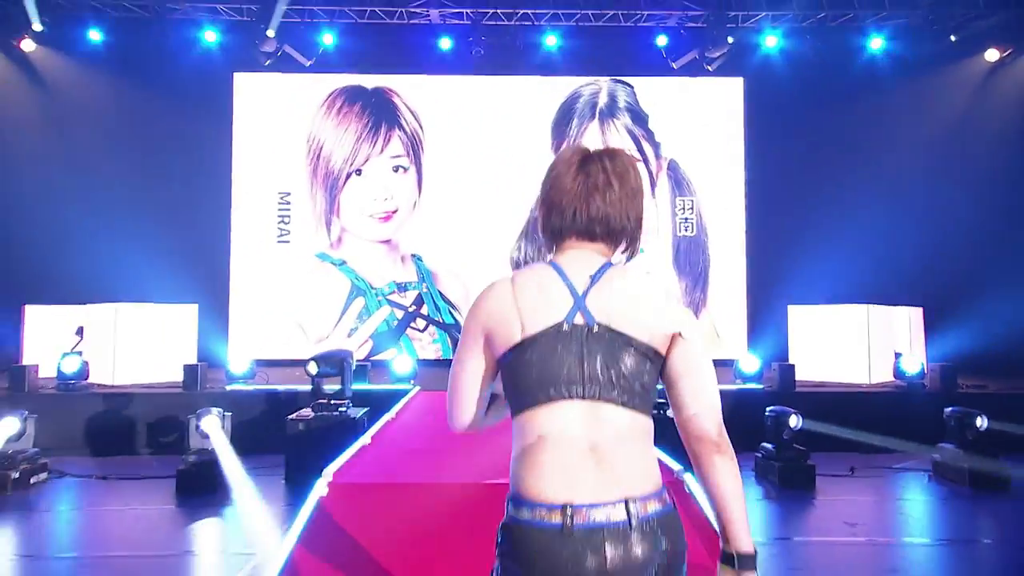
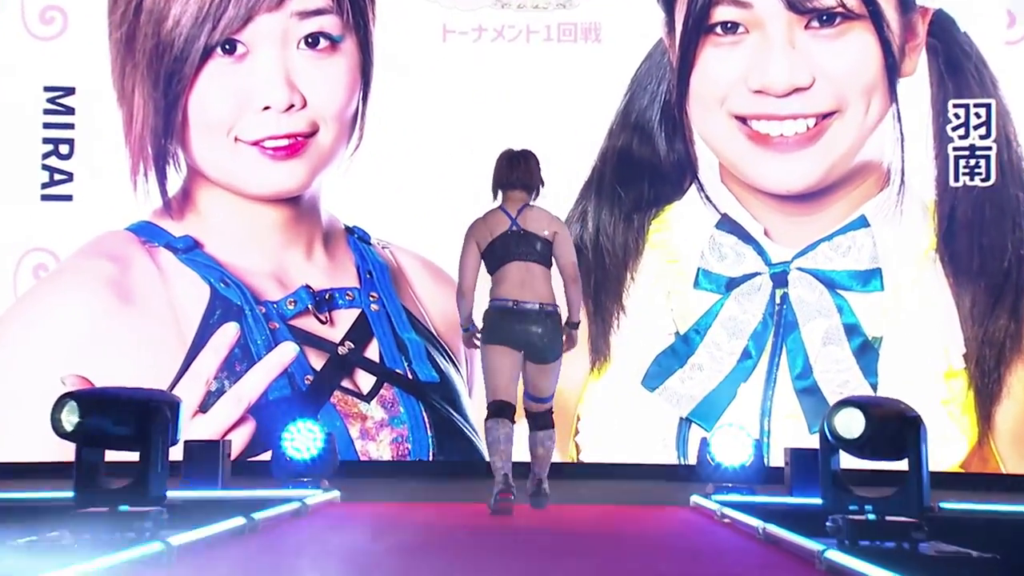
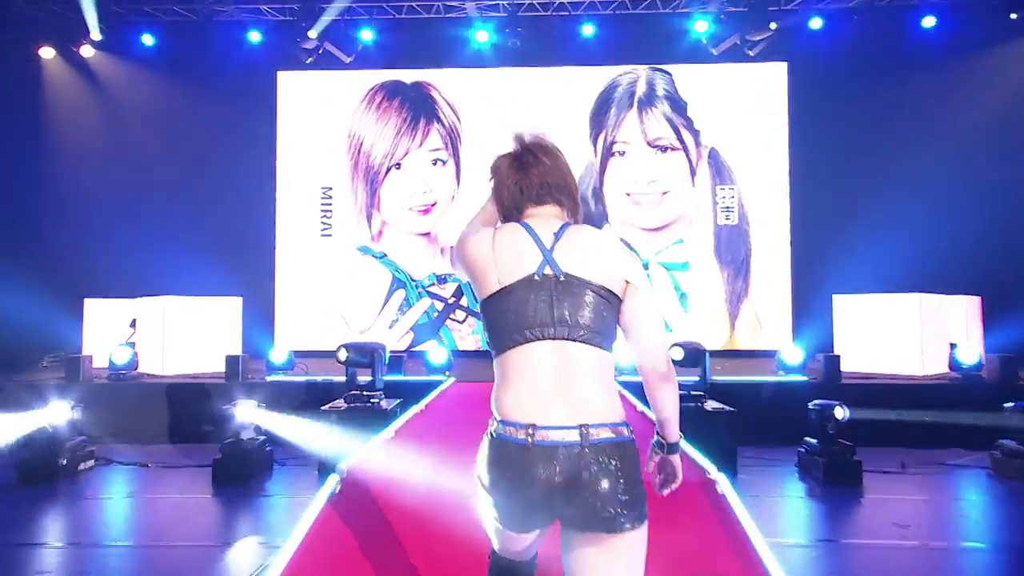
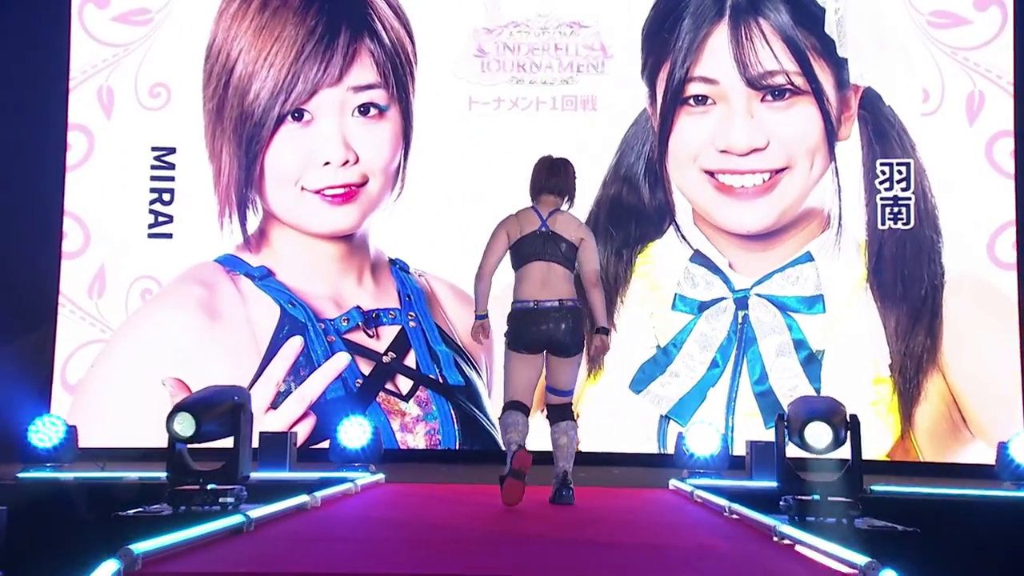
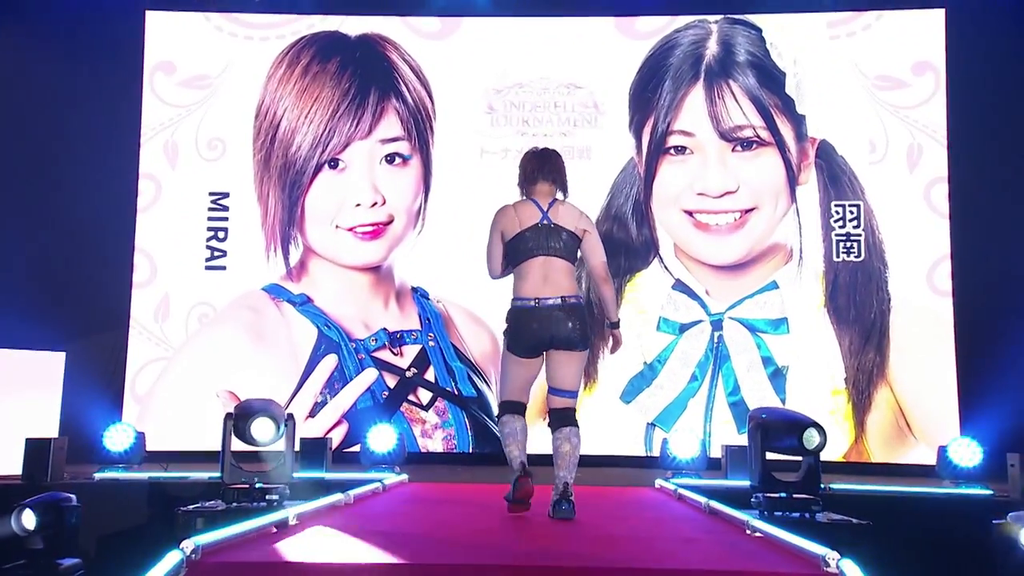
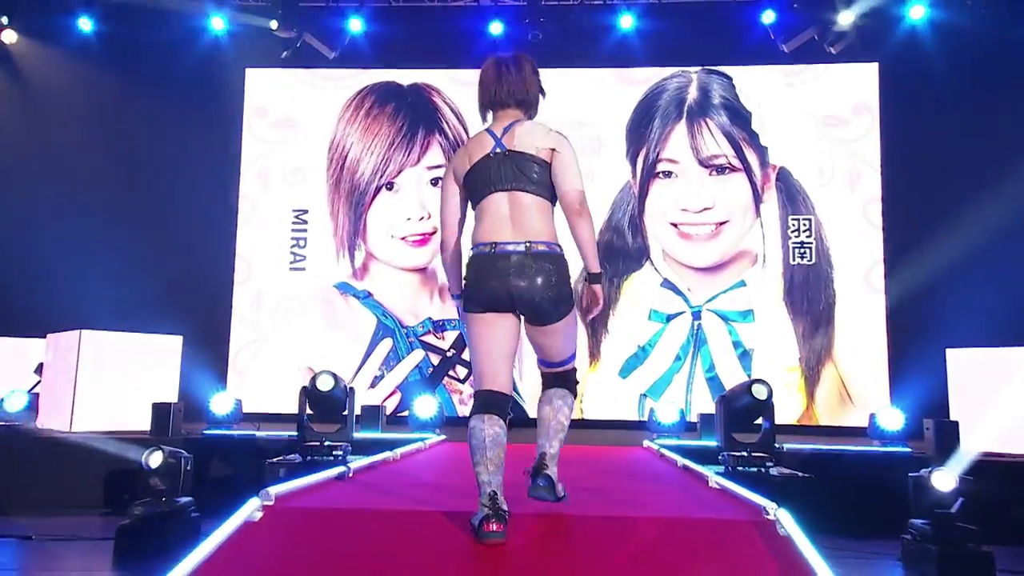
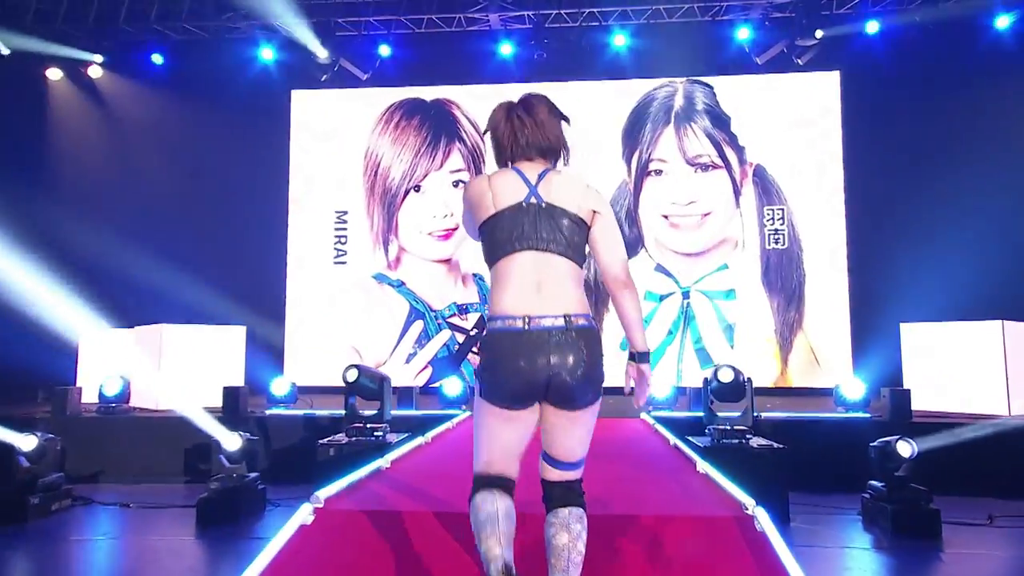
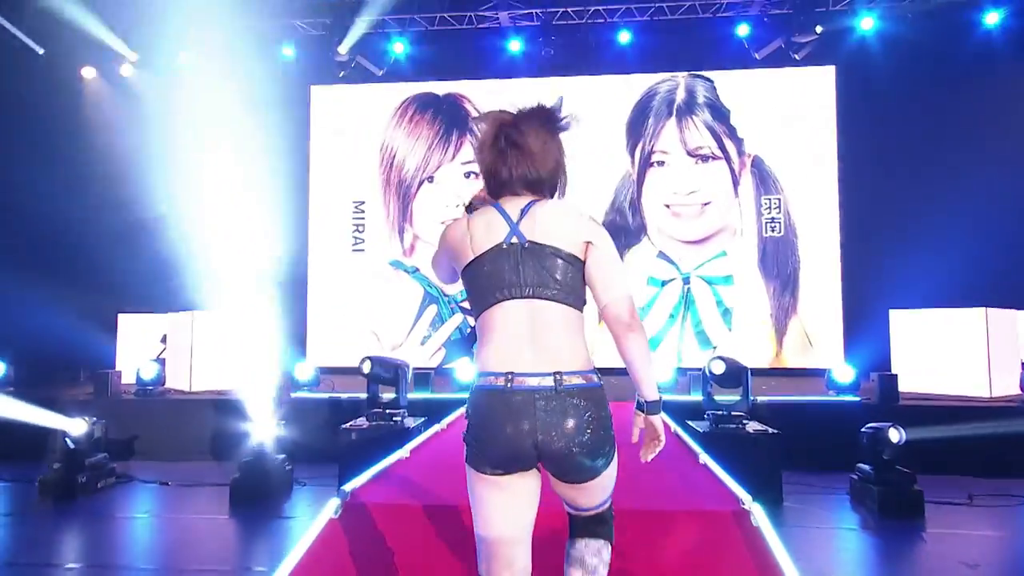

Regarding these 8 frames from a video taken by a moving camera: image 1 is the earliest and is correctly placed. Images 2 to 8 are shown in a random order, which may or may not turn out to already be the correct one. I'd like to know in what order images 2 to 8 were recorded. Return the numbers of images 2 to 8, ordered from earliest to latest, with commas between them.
3, 8, 7, 6, 5, 4, 2
